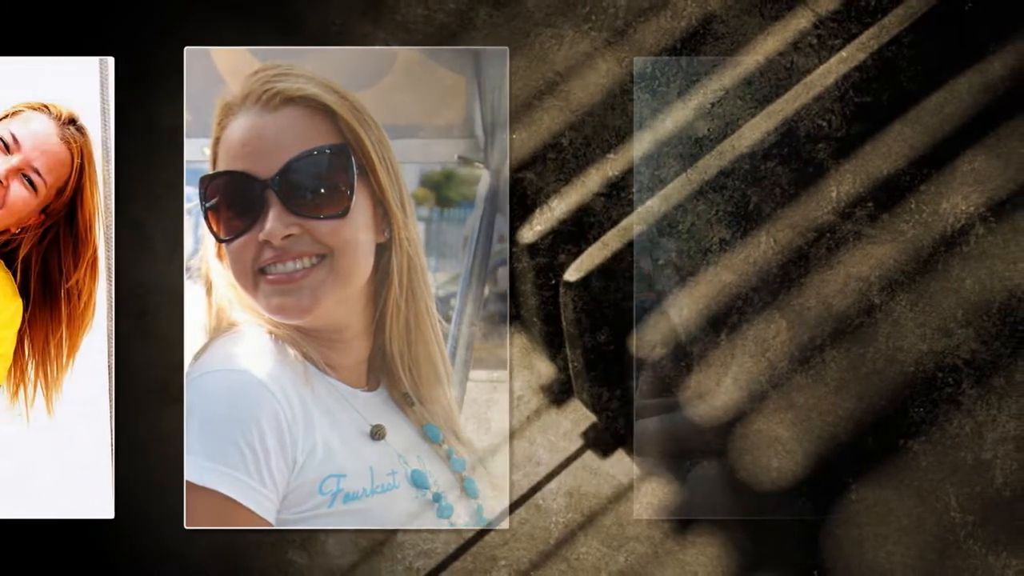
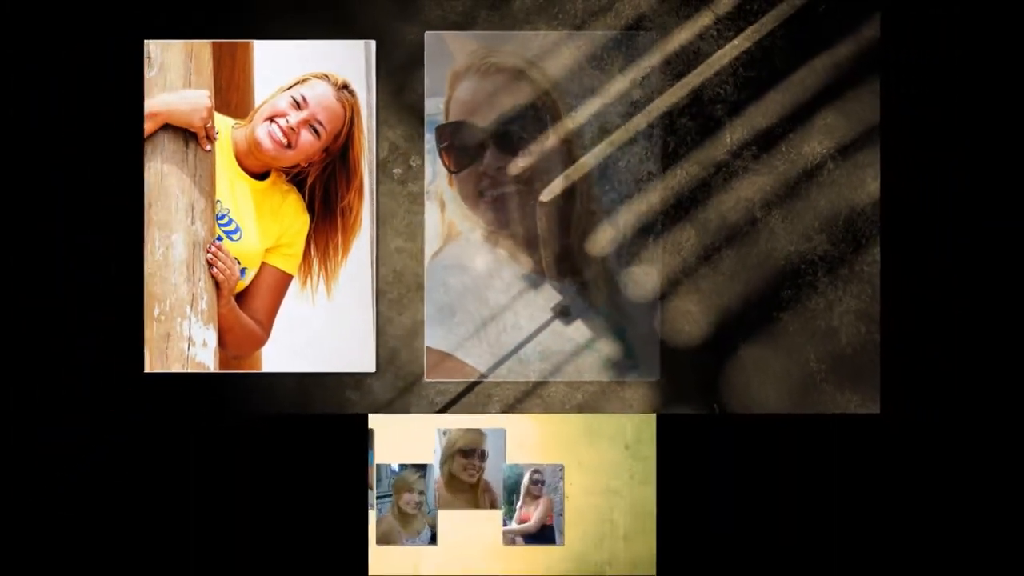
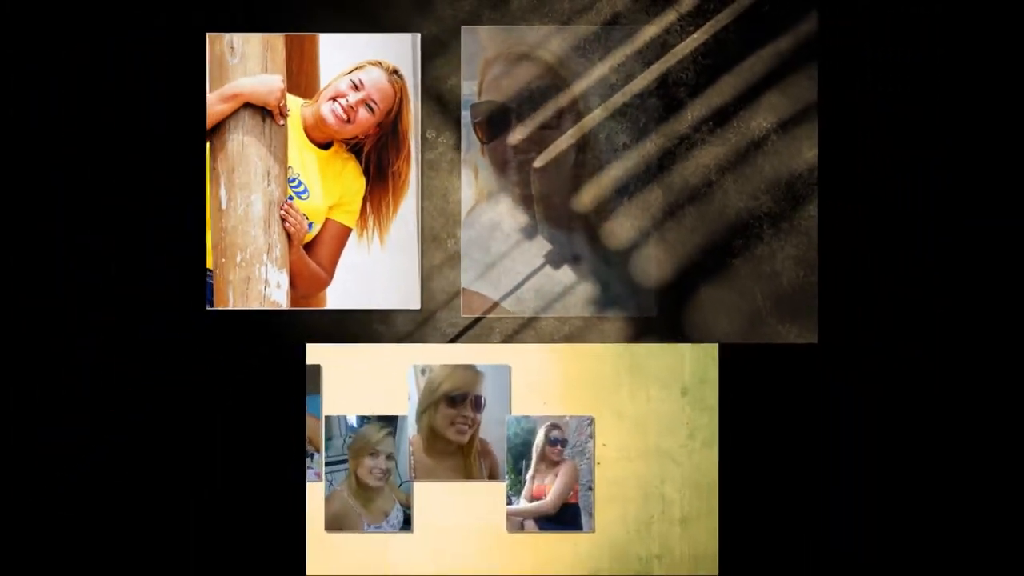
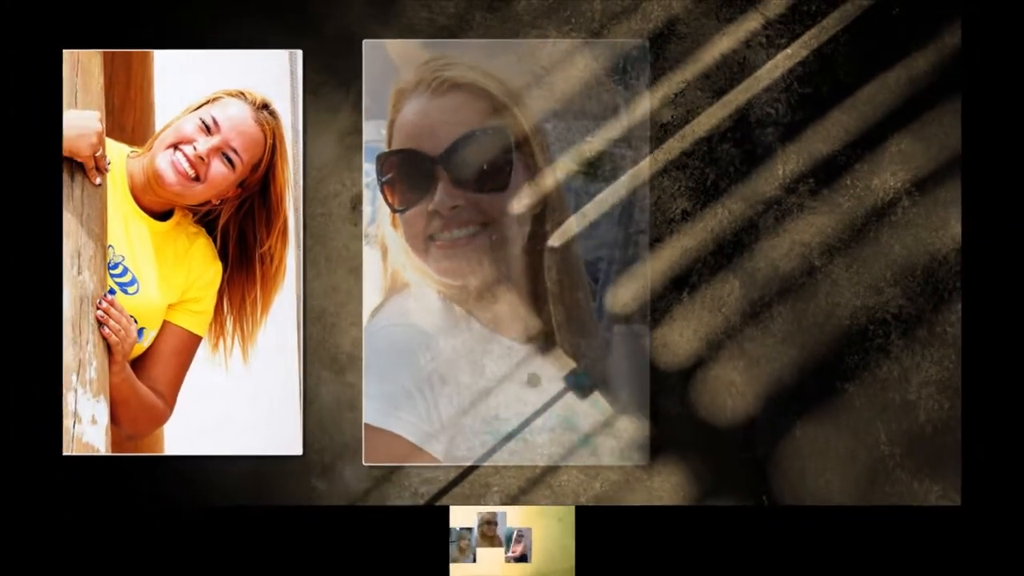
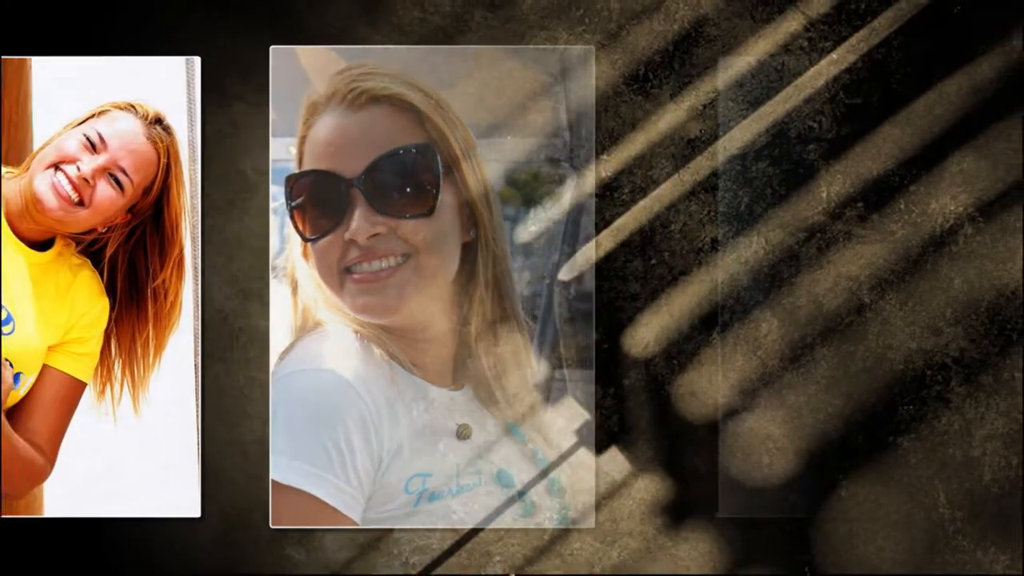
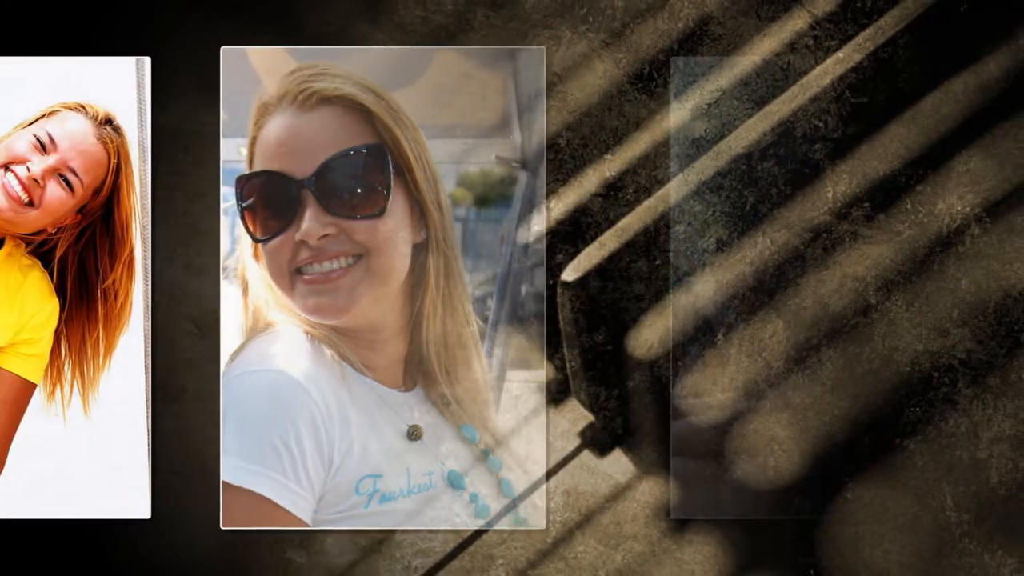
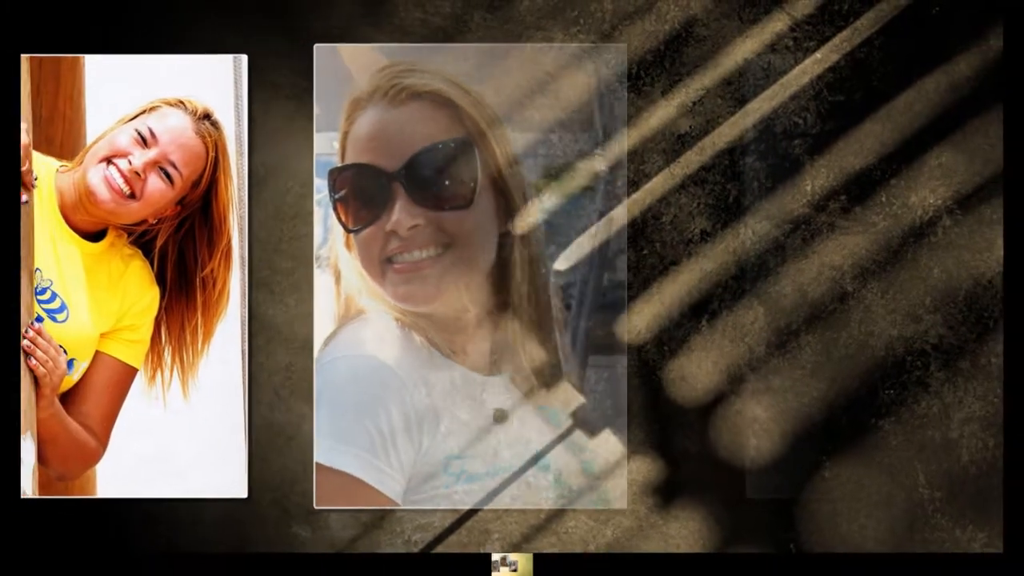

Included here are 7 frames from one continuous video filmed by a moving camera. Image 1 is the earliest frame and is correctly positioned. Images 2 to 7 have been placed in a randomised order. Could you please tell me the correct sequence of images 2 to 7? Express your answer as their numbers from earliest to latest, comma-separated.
6, 5, 7, 4, 2, 3
